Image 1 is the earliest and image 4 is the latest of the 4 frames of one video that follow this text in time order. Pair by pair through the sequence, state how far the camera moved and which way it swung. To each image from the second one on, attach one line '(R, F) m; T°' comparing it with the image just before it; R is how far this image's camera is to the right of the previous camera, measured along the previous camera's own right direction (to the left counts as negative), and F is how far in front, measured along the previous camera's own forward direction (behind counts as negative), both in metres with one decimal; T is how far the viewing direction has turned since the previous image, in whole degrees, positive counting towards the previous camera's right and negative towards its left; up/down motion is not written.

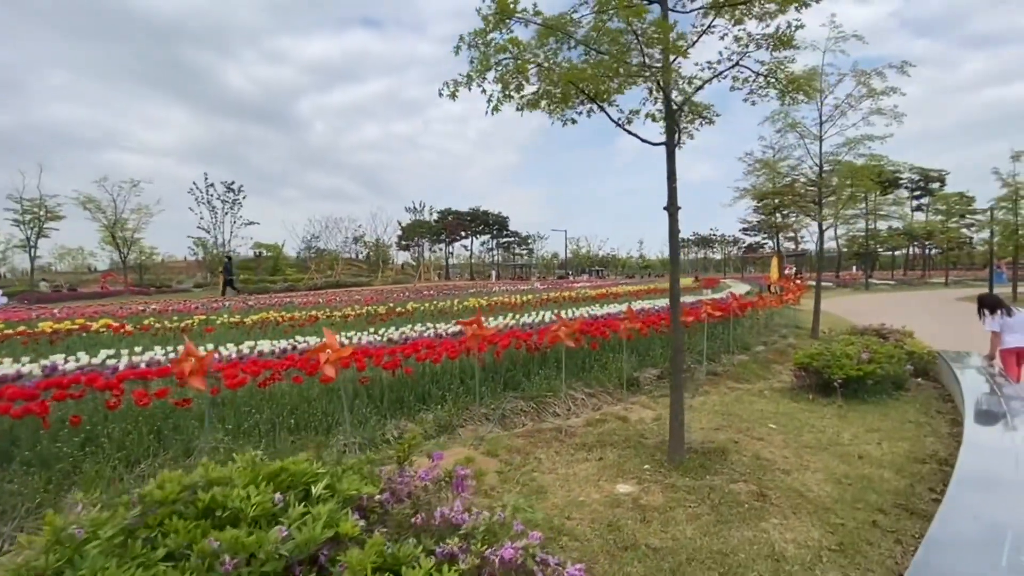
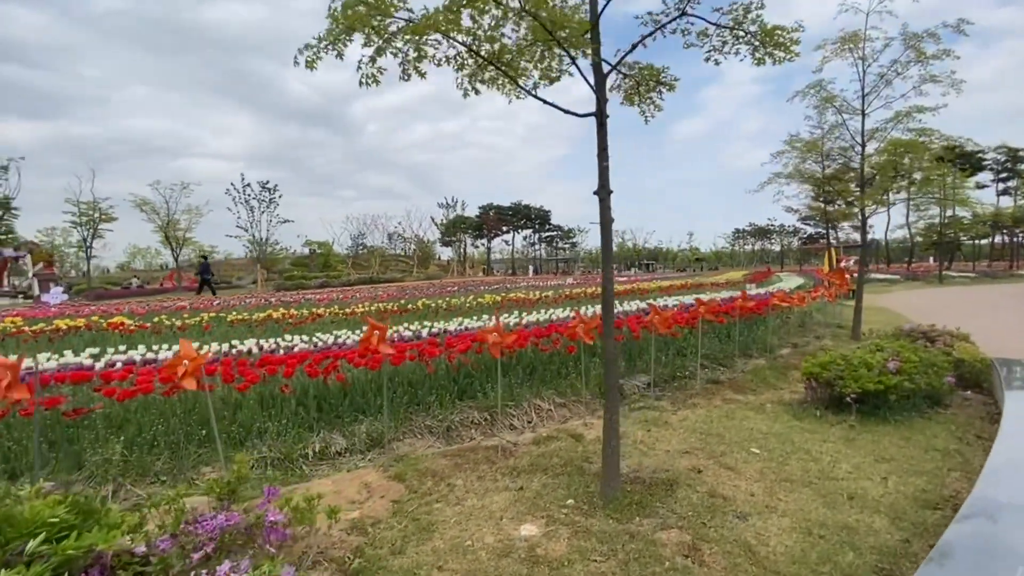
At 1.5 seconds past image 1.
(+1.0, +0.6) m; -6°
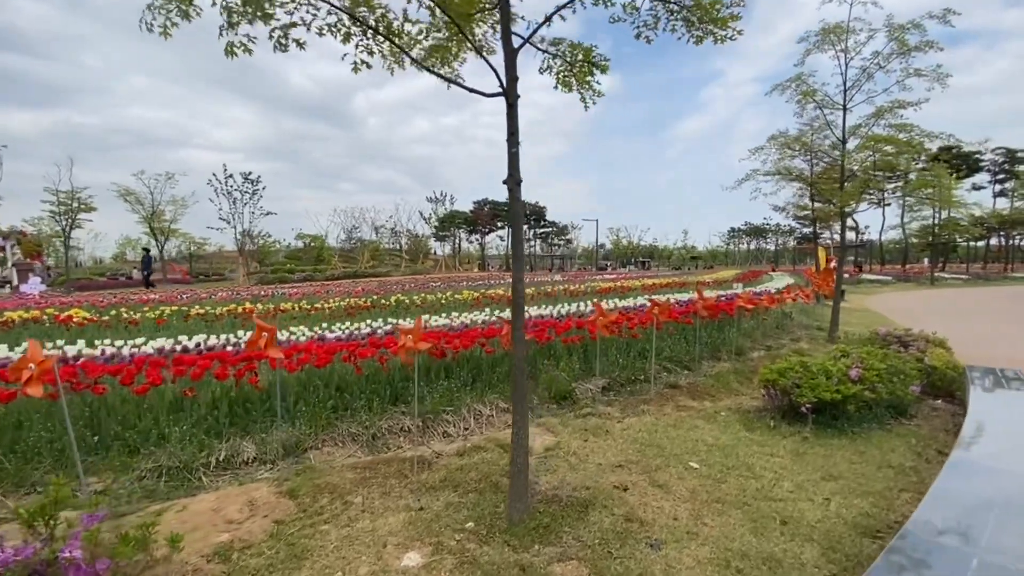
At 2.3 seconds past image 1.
(+0.6, +0.3) m; 0°
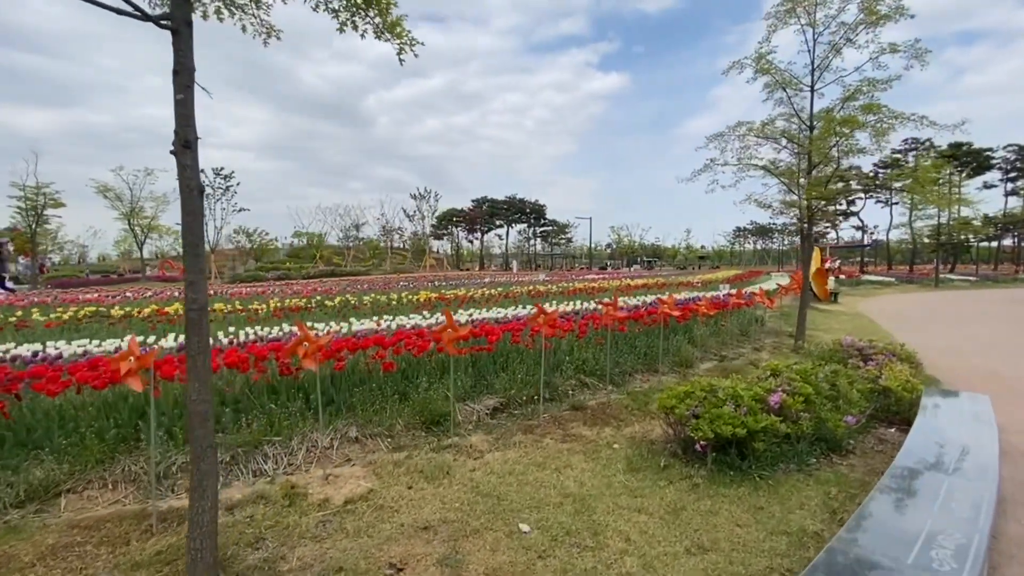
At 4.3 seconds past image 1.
(+1.3, +0.9) m; -1°
